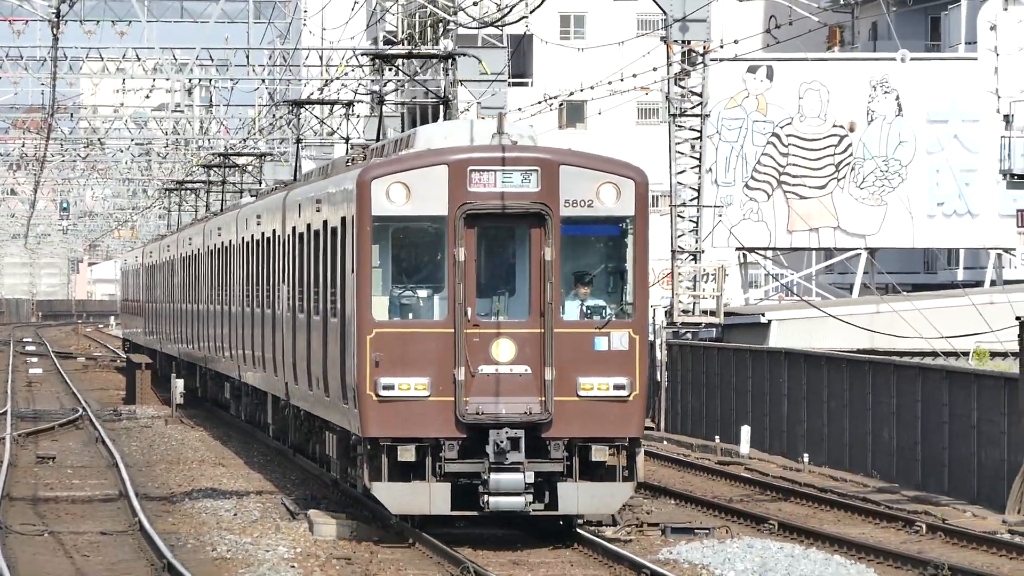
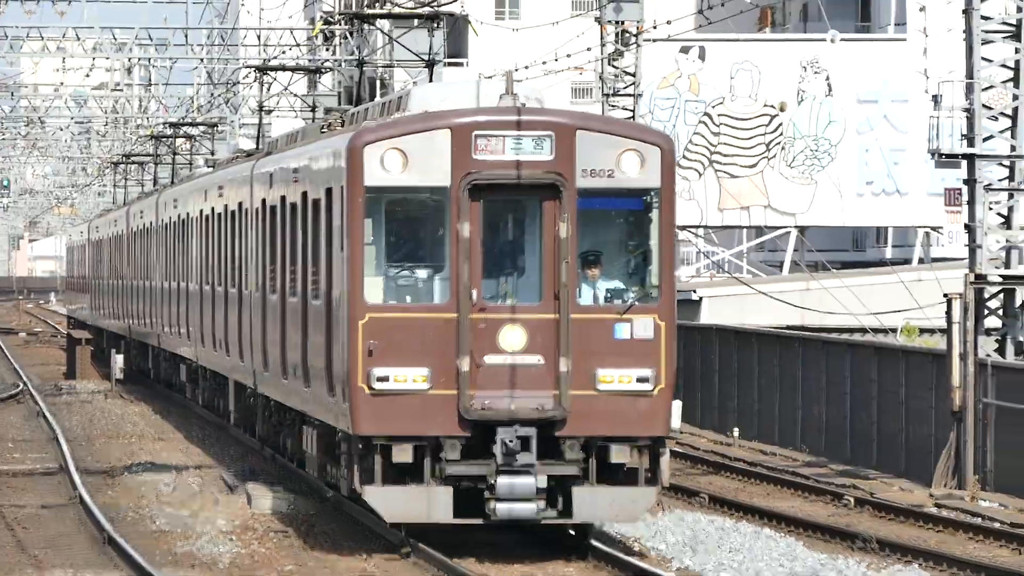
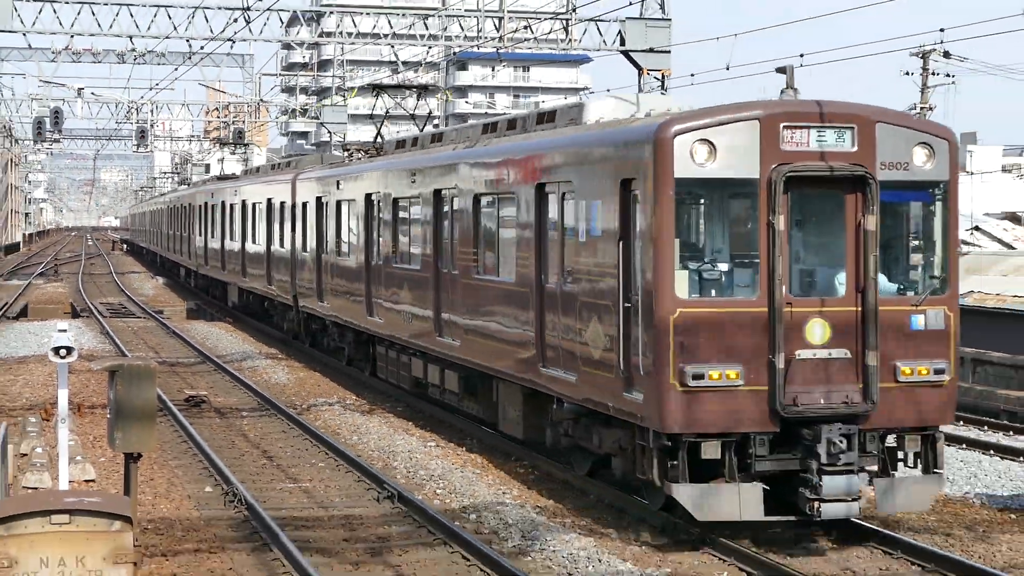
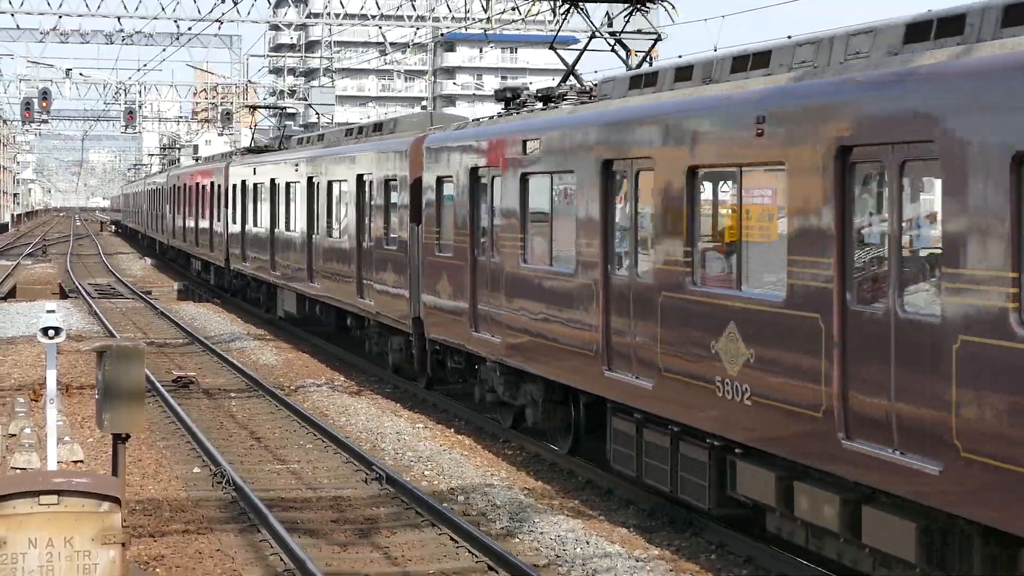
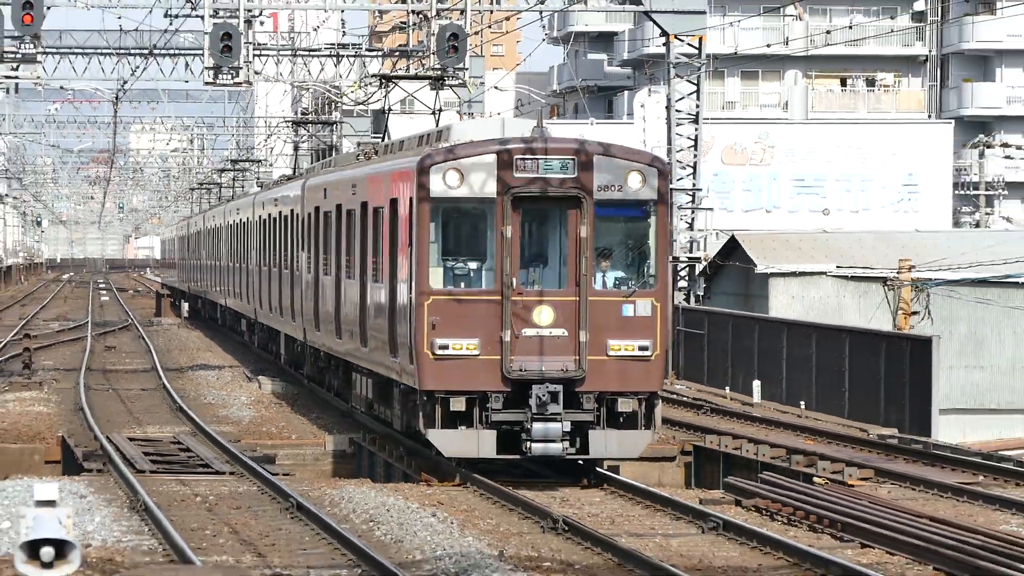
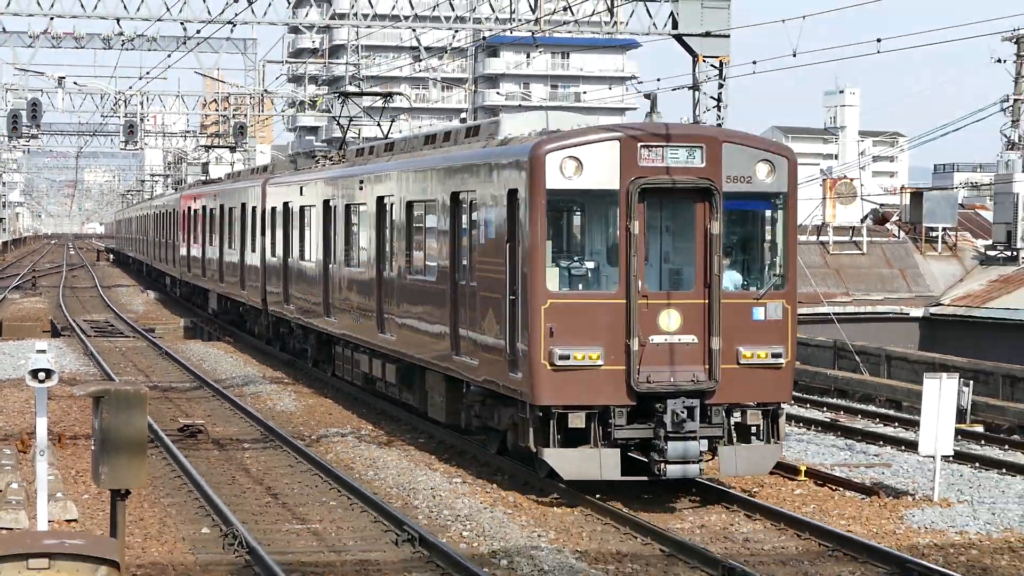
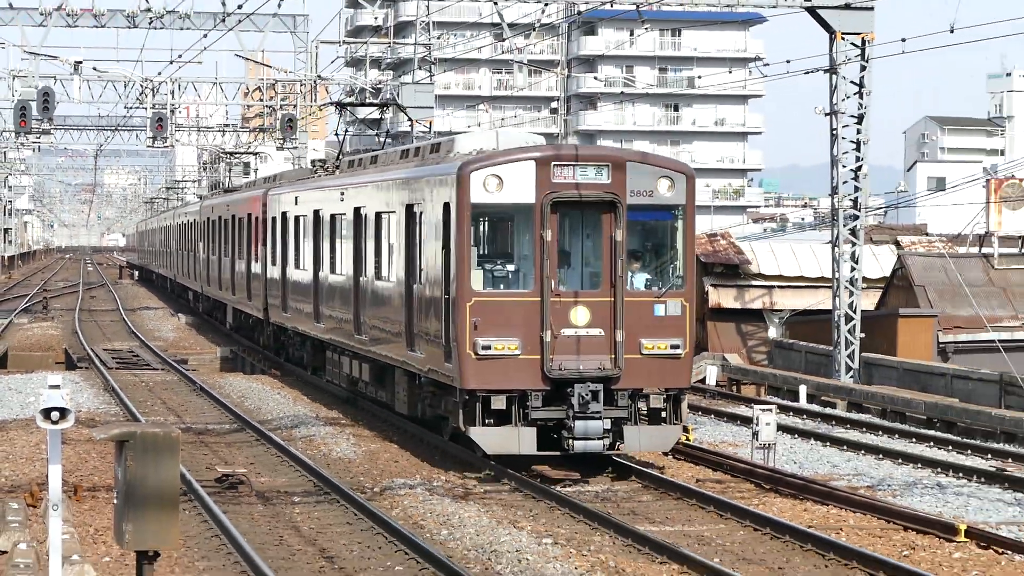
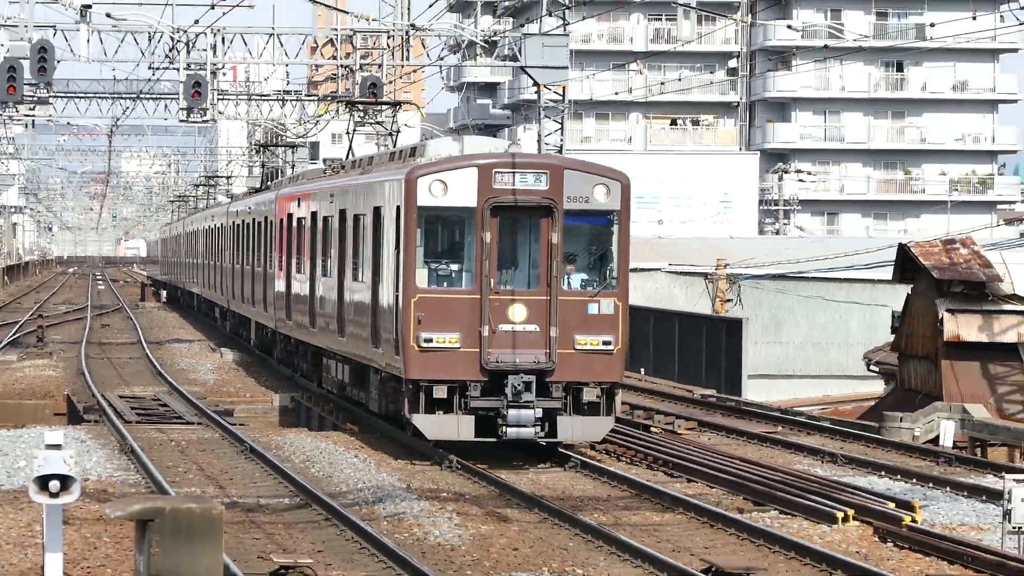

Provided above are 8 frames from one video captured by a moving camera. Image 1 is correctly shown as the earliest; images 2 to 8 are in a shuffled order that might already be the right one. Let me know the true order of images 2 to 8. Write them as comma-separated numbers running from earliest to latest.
2, 5, 8, 7, 6, 3, 4
